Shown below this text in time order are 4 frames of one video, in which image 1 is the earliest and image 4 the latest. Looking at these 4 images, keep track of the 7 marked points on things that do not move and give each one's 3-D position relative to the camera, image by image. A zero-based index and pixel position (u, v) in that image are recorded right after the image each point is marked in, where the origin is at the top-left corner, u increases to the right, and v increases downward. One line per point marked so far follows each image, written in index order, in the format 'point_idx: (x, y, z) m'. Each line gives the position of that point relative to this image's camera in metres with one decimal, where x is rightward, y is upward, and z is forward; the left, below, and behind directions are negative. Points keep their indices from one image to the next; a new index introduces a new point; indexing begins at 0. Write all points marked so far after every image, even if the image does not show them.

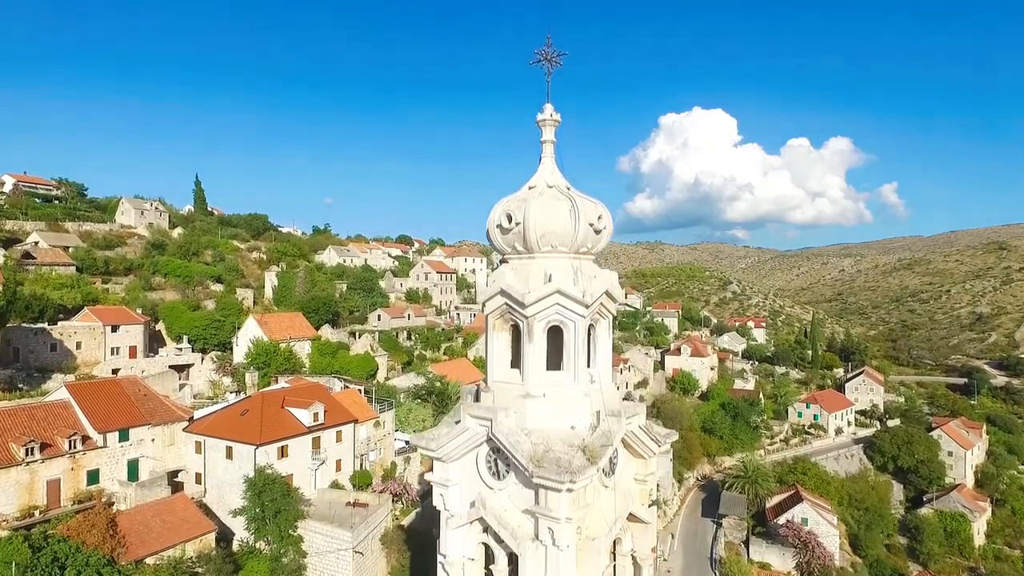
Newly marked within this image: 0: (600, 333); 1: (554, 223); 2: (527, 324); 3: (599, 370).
0: (+1.3, -0.7, +8.8) m
1: (+0.6, +0.9, +8.2) m
2: (+0.2, -0.5, +8.2) m
3: (+1.3, -1.3, +8.8) m
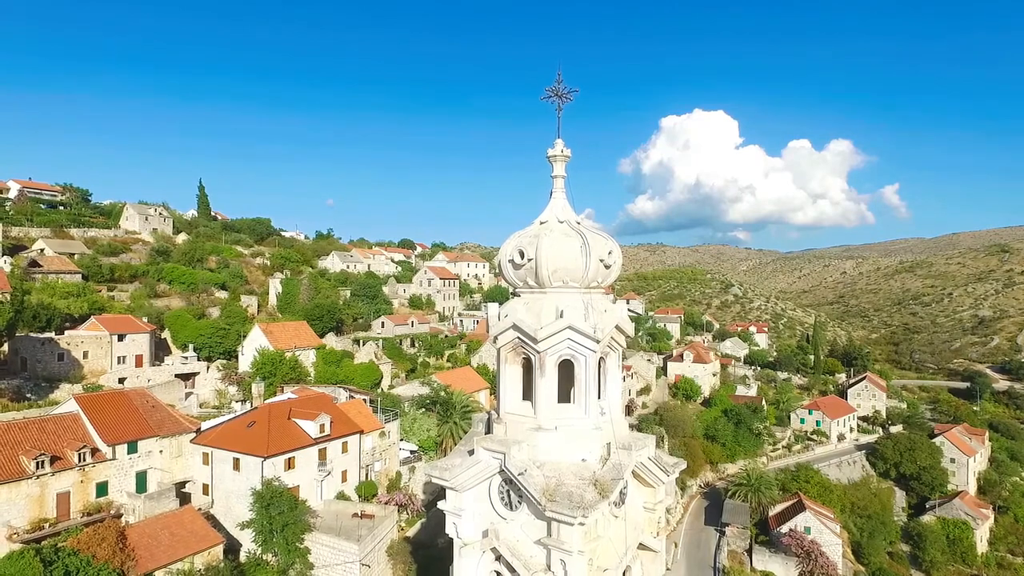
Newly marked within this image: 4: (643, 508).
0: (+1.5, -1.2, +8.9) m
1: (+0.8, +0.4, +8.3) m
2: (+0.4, -1.0, +8.4) m
3: (+1.5, -1.7, +9.0) m
4: (+2.1, -3.5, +9.3) m
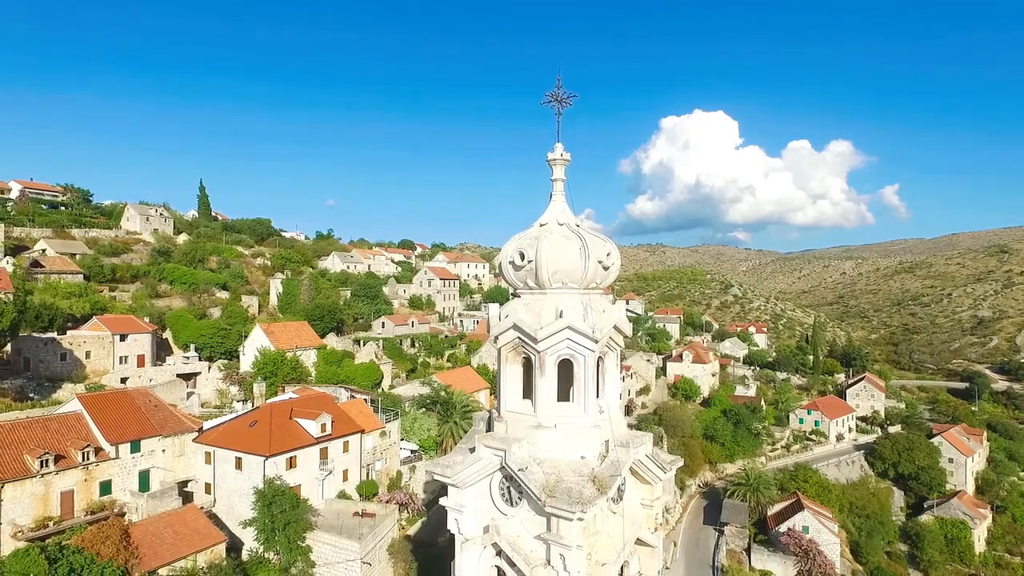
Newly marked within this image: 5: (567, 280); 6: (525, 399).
0: (+1.5, -1.2, +9.1) m
1: (+0.8, +0.4, +8.5) m
2: (+0.4, -1.0, +8.6) m
3: (+1.5, -1.7, +9.1) m
4: (+2.1, -3.5, +9.4) m
5: (+0.8, +0.1, +8.7) m
6: (+0.2, -1.7, +9.0) m
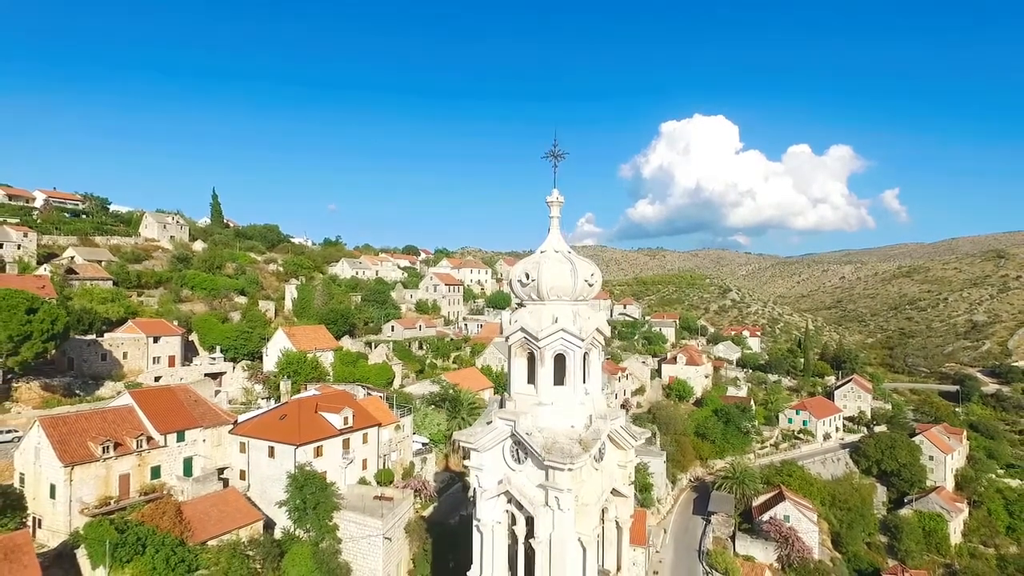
0: (+1.6, -1.4, +11.7) m
1: (+0.9, +0.2, +11.2) m
2: (+0.5, -1.2, +11.2) m
3: (+1.6, -2.0, +11.8) m
4: (+2.2, -3.7, +12.1) m
5: (+1.0, -0.1, +11.3) m
6: (+0.3, -1.9, +11.6) m
